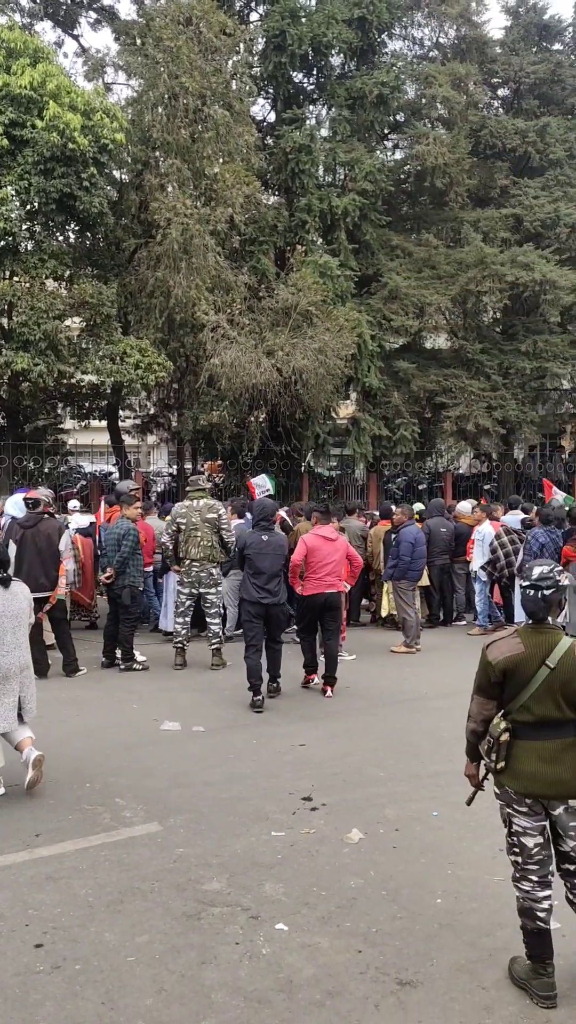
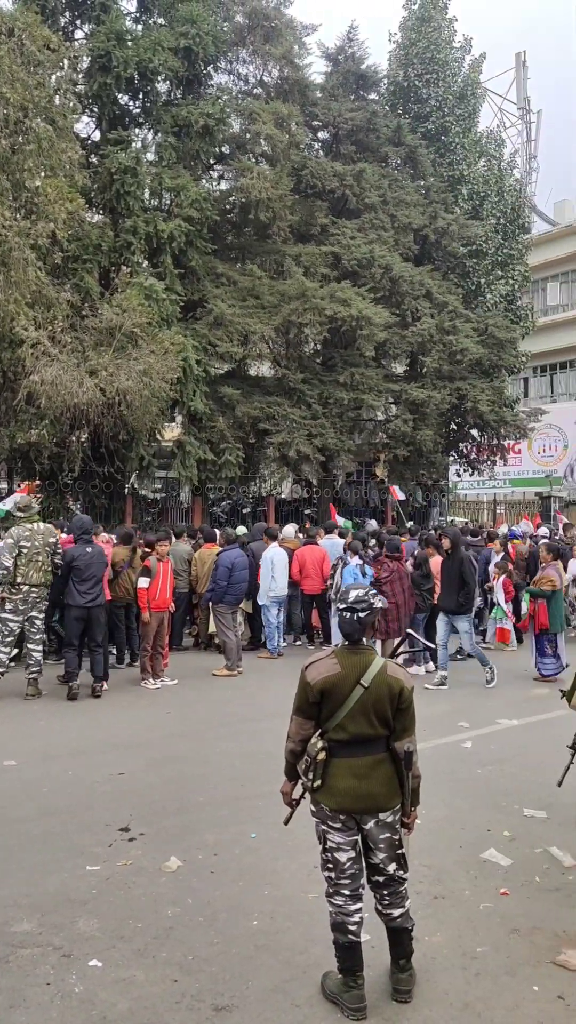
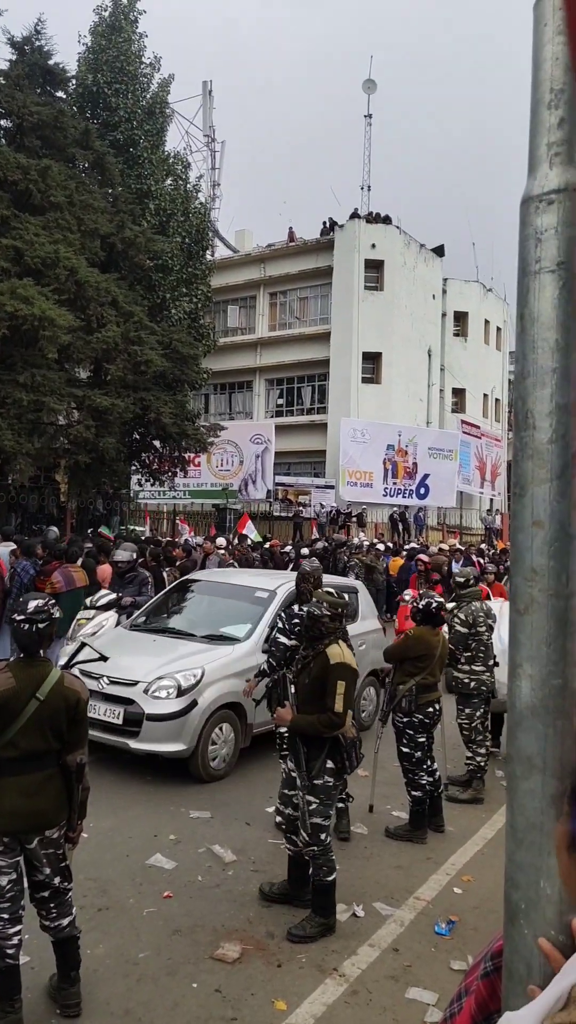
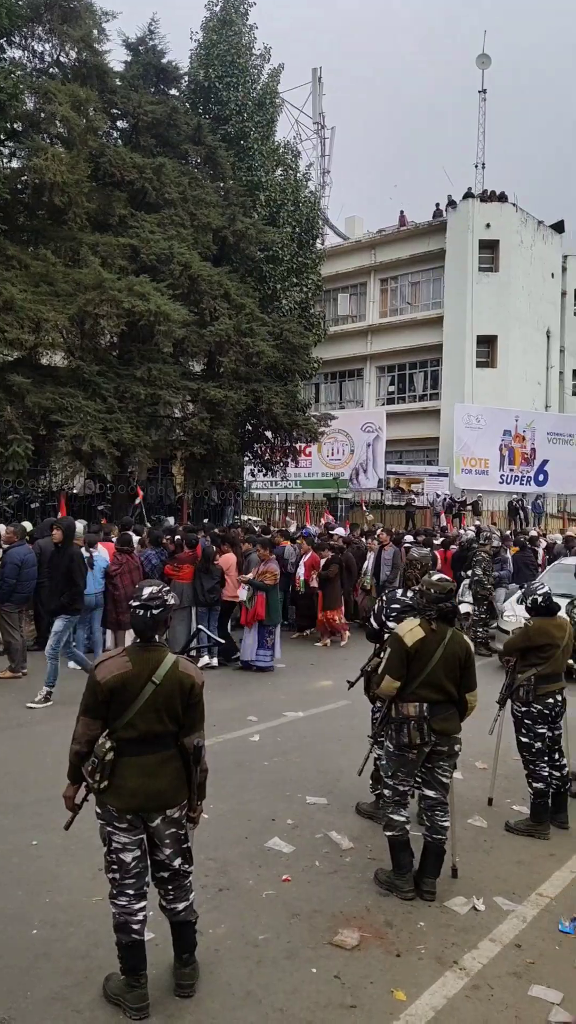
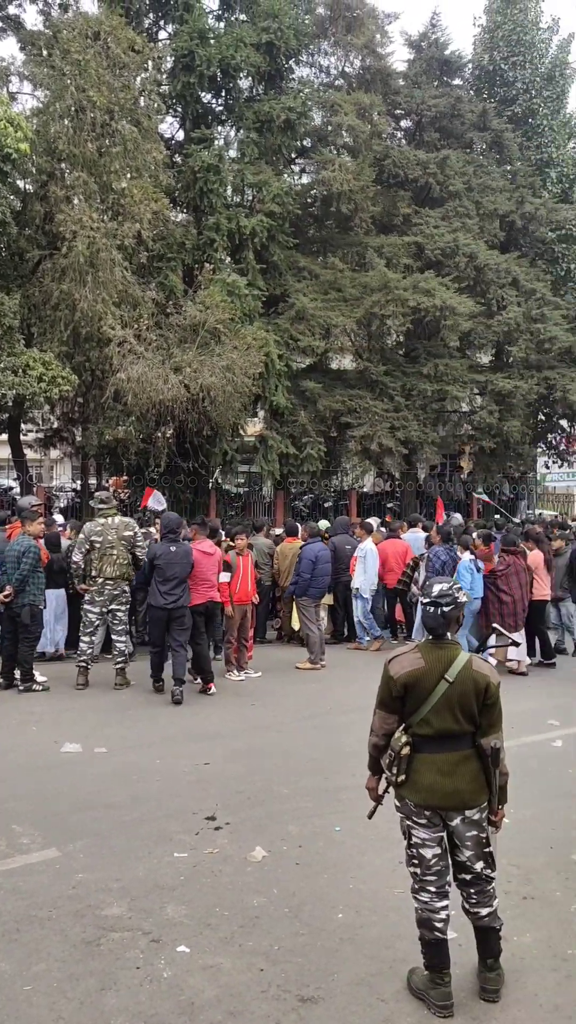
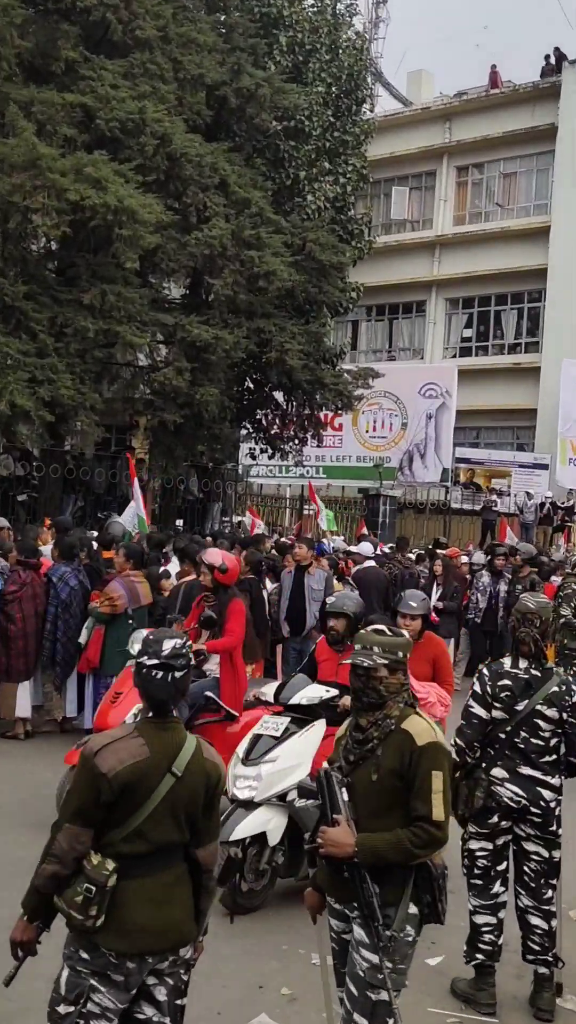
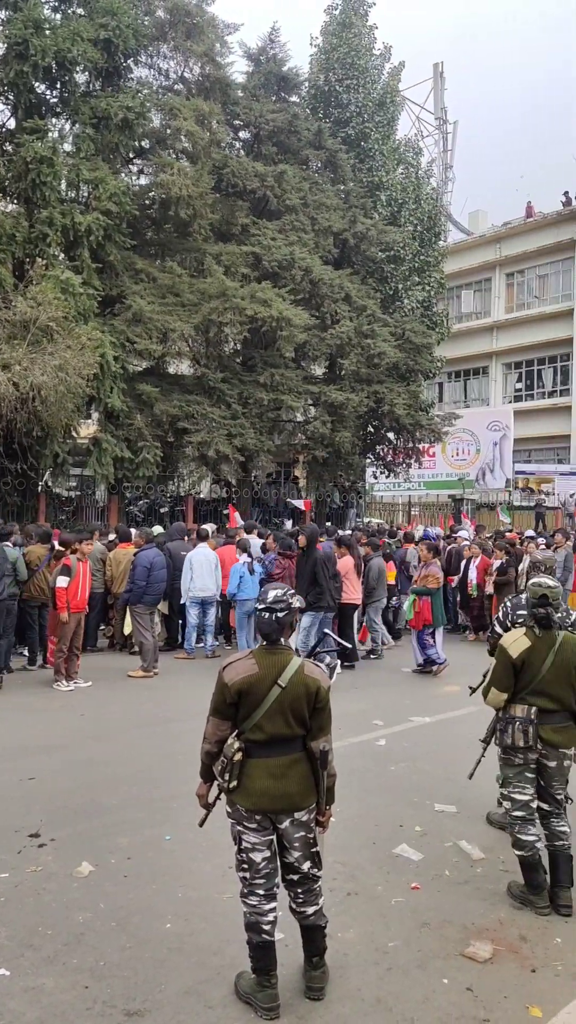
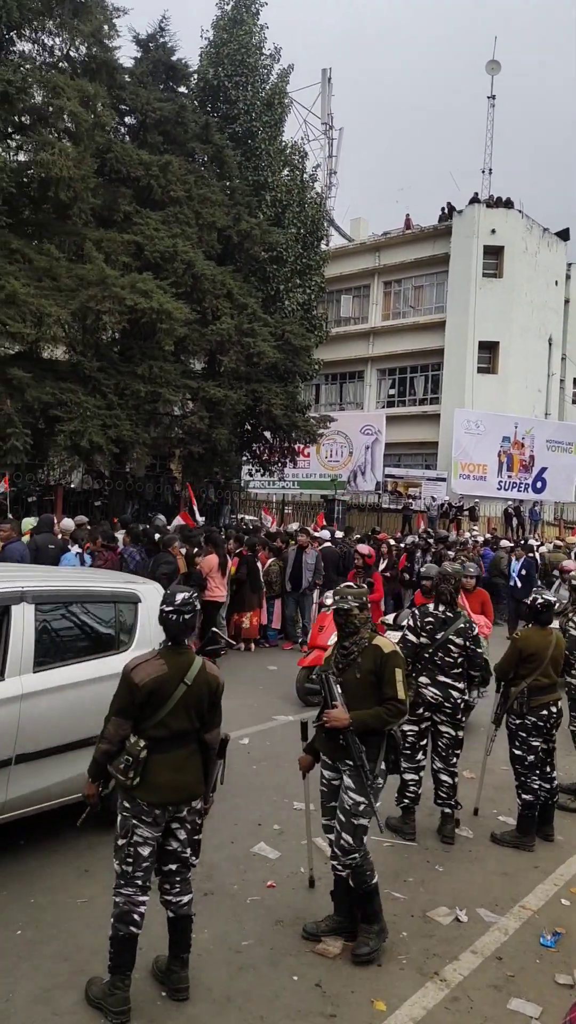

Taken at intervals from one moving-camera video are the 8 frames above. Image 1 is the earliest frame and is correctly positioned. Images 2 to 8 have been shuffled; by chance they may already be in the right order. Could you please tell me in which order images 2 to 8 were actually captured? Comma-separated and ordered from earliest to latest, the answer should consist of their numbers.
5, 2, 7, 4, 3, 8, 6
